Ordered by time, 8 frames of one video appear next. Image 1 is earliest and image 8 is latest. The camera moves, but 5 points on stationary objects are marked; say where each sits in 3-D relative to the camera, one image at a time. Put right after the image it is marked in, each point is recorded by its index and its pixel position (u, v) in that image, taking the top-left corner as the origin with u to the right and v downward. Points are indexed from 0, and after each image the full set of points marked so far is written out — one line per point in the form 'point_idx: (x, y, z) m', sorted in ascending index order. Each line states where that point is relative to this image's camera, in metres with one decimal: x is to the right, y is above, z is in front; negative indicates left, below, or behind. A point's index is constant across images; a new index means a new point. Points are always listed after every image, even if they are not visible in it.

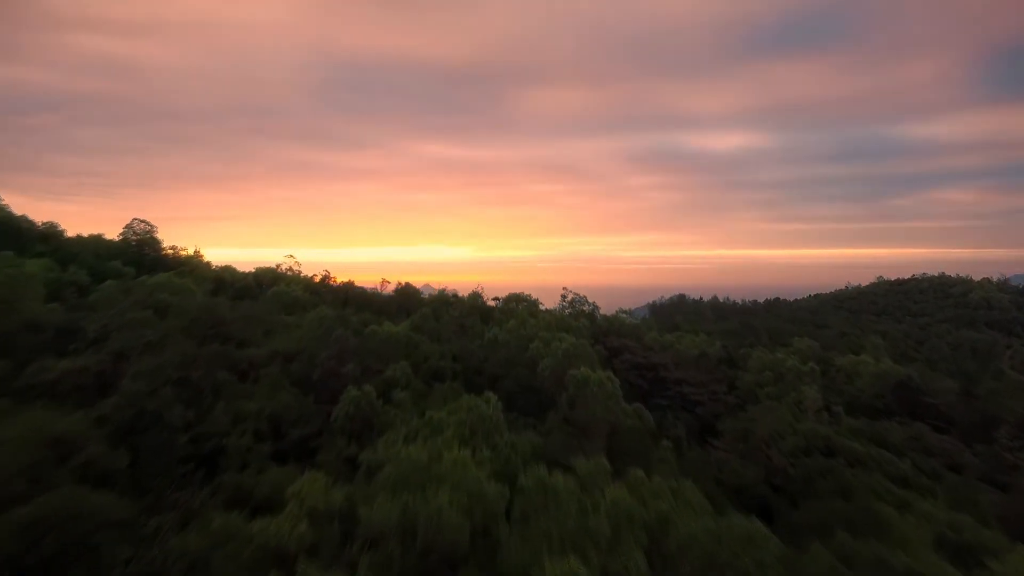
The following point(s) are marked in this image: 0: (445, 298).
0: (-1.2, -0.3, +11.5) m
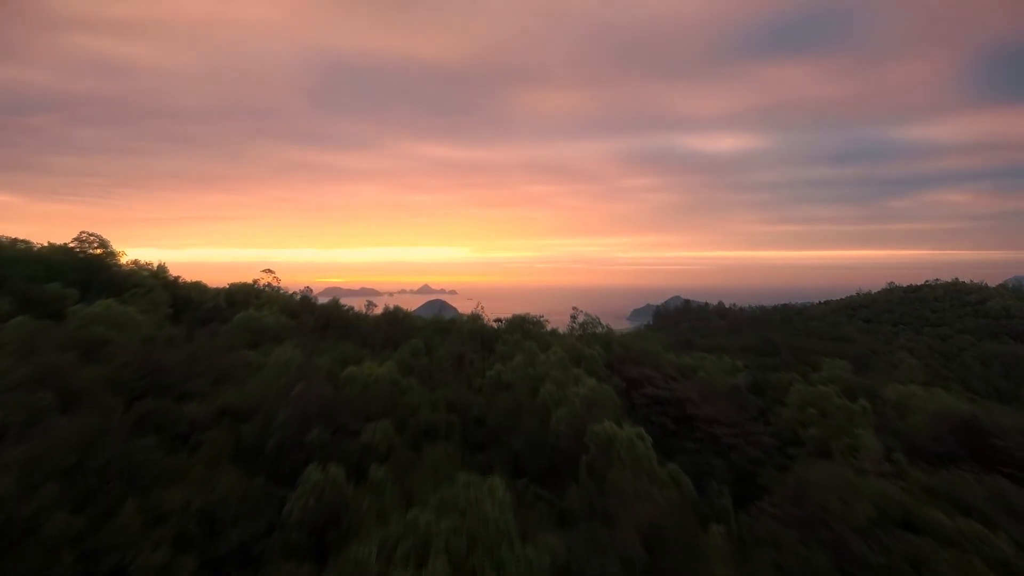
0: (-1.1, -0.7, +10.1) m
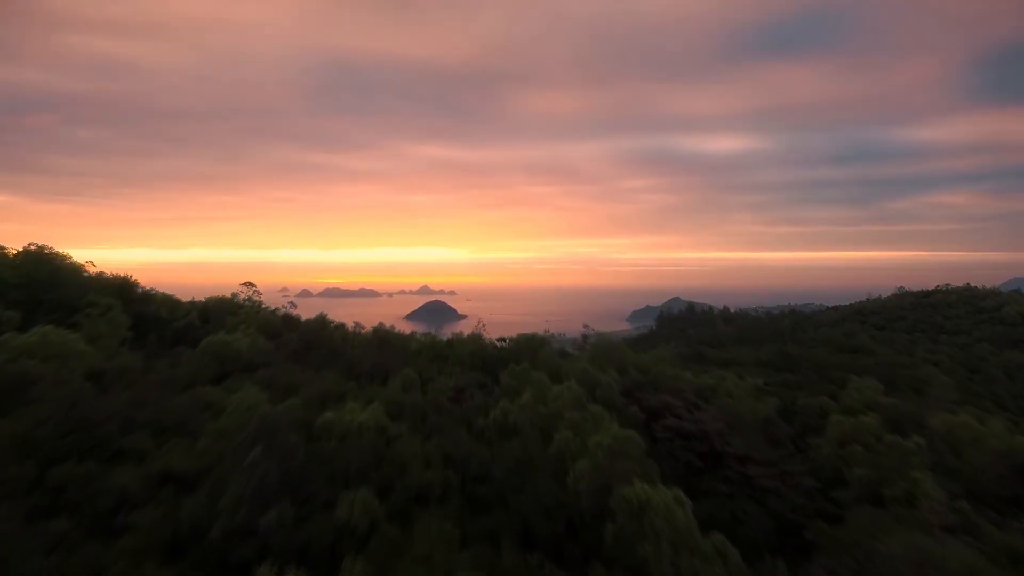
0: (-1.1, -0.9, +8.9) m
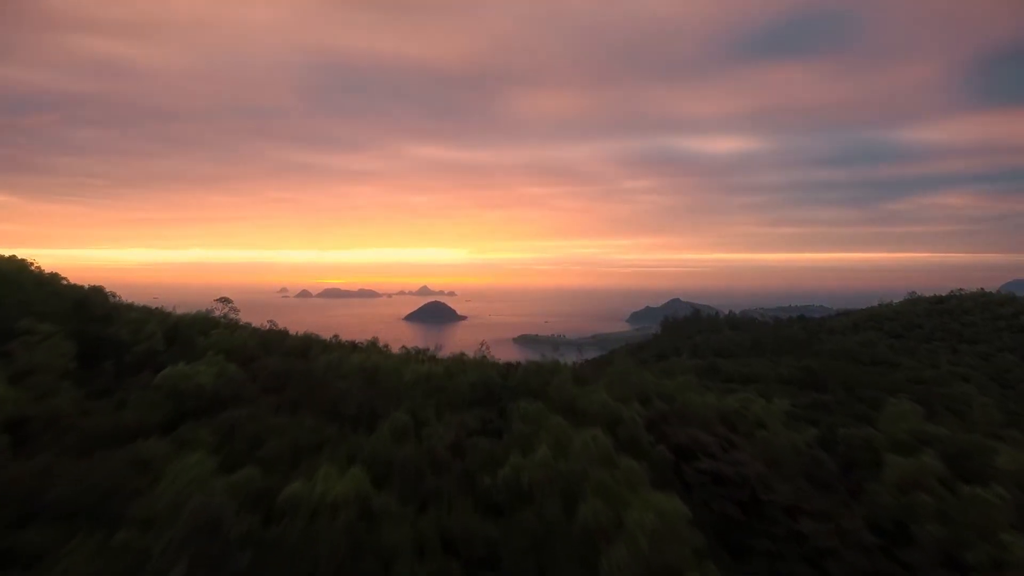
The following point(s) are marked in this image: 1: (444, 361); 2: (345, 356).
0: (-0.9, -1.2, +7.8) m
1: (-1.1, -1.2, +9.3) m
2: (-2.5, -1.1, +9.0) m
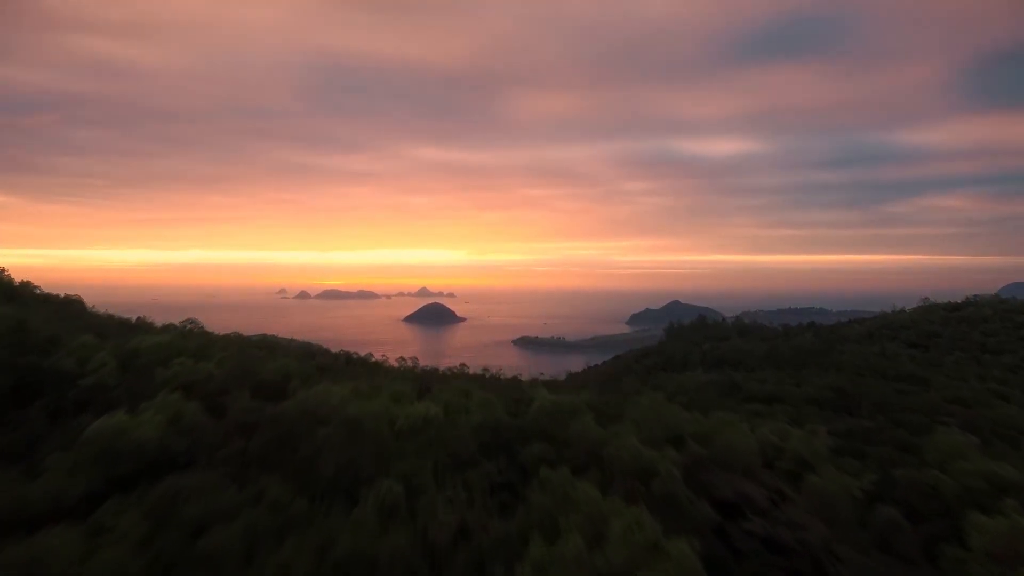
0: (-0.8, -1.5, +6.5) m
1: (-0.9, -1.5, +8.0) m
2: (-2.4, -1.3, +7.7) m
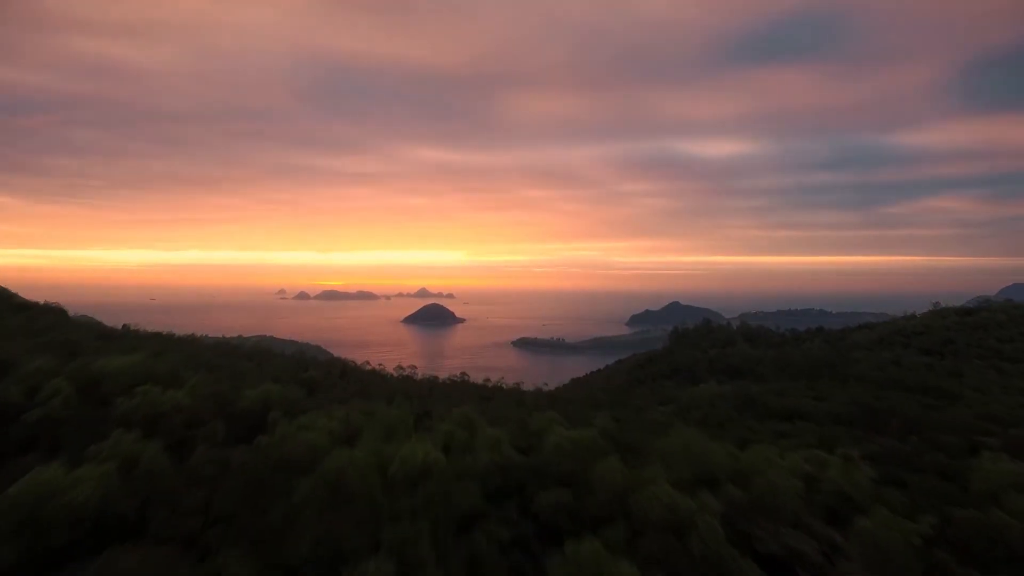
0: (-0.7, -1.7, +5.5) m
1: (-0.8, -1.7, +7.0) m
2: (-2.3, -1.6, +6.7) m
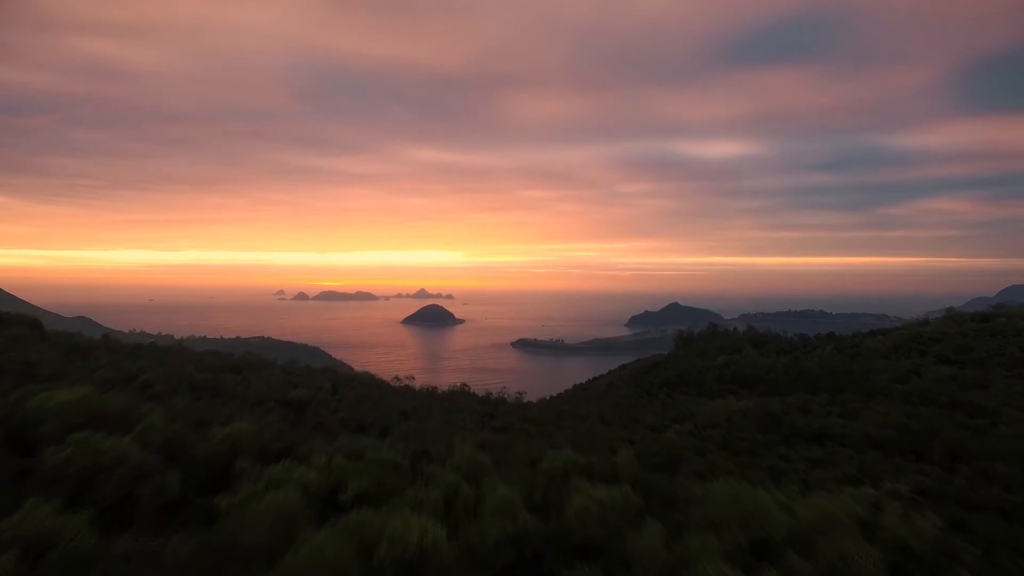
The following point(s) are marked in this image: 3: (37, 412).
0: (-0.5, -1.9, +4.3) m
1: (-0.6, -1.9, +5.9) m
2: (-2.1, -1.8, +5.5) m
3: (-5.0, -1.3, +6.1) m
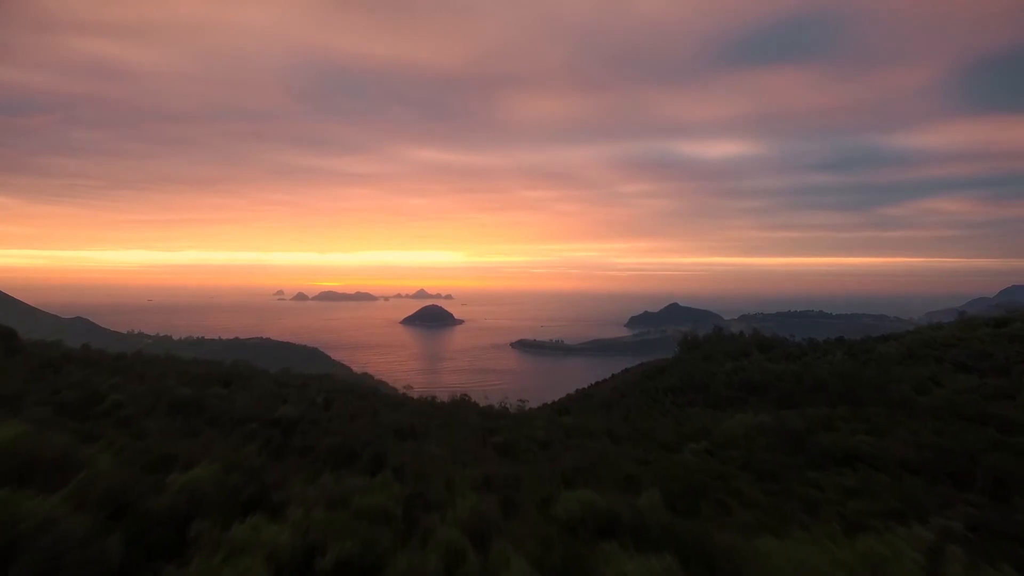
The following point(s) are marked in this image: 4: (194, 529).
0: (-0.4, -2.1, +3.3) m
1: (-0.5, -2.1, +4.8) m
2: (-2.0, -2.0, +4.5) m
3: (-4.9, -1.5, +5.1) m
4: (-2.7, -1.9, +4.9) m
